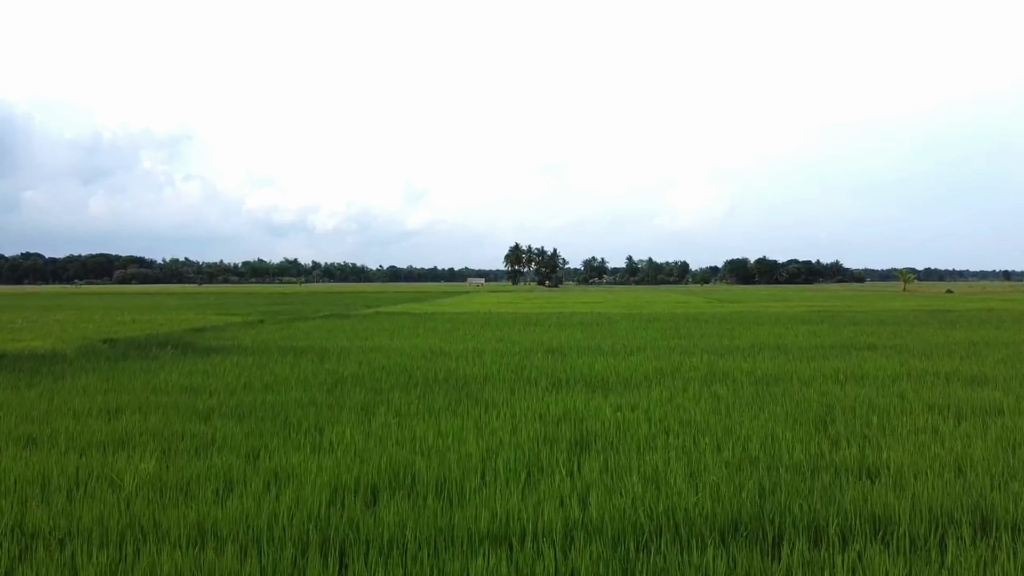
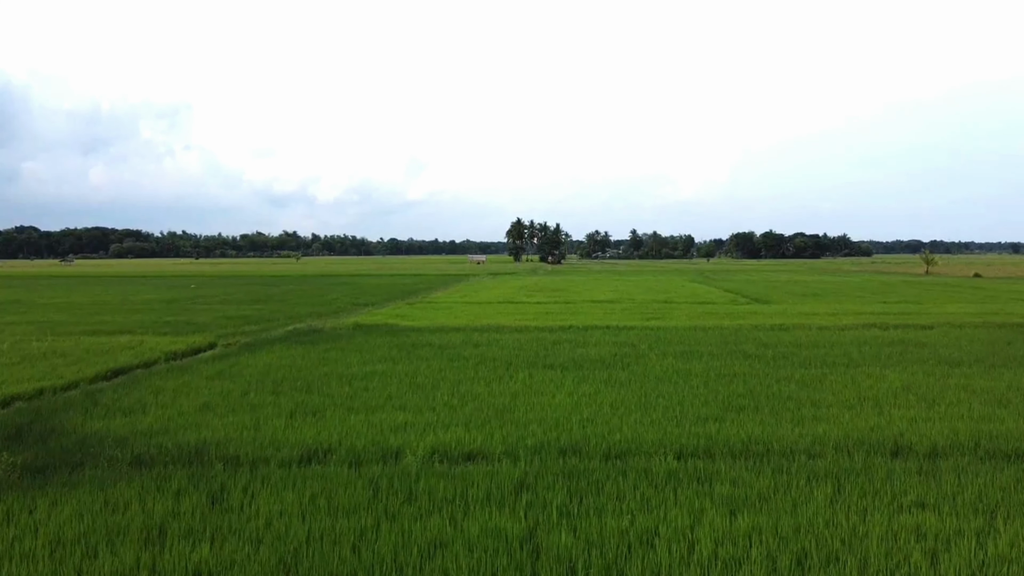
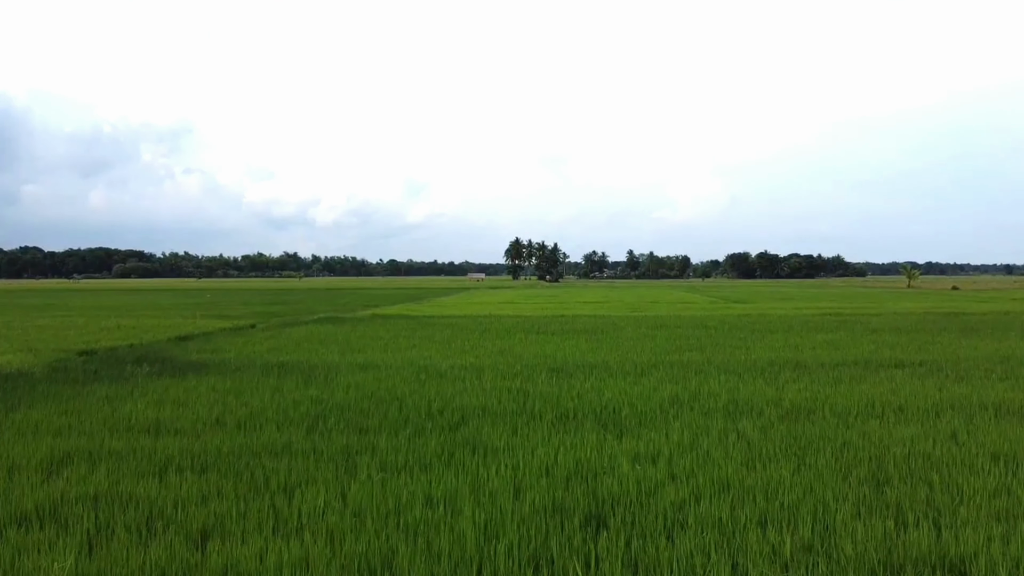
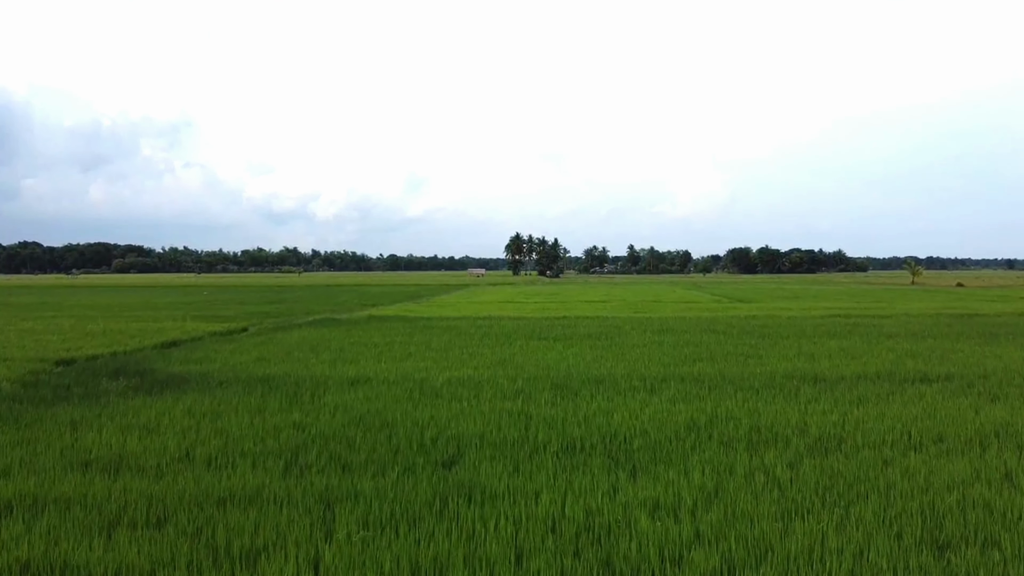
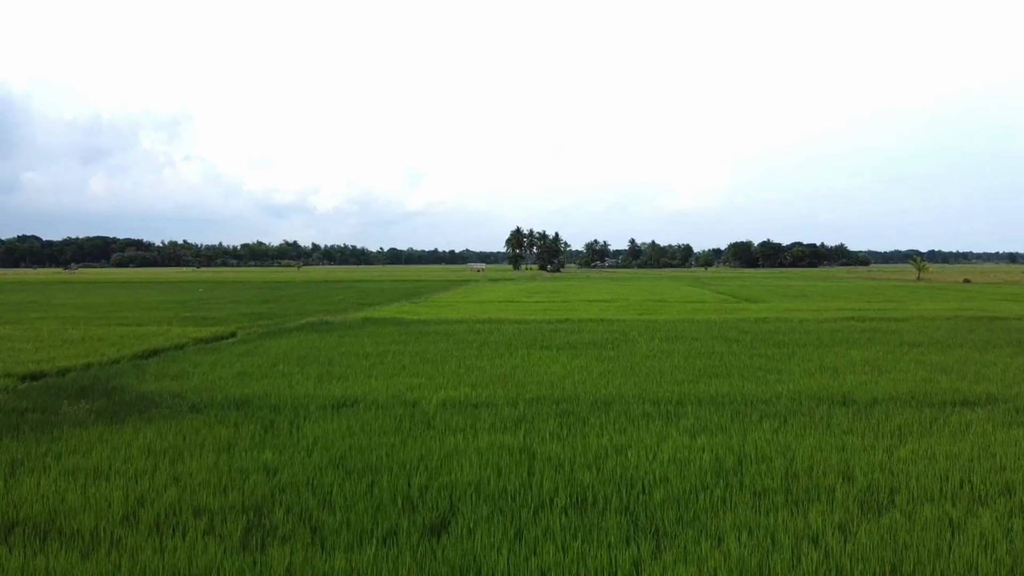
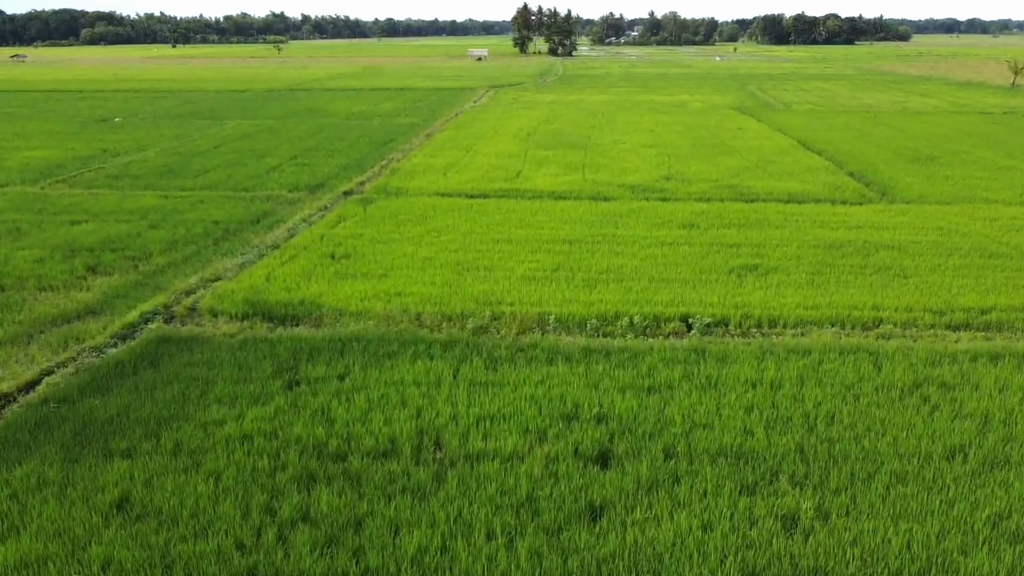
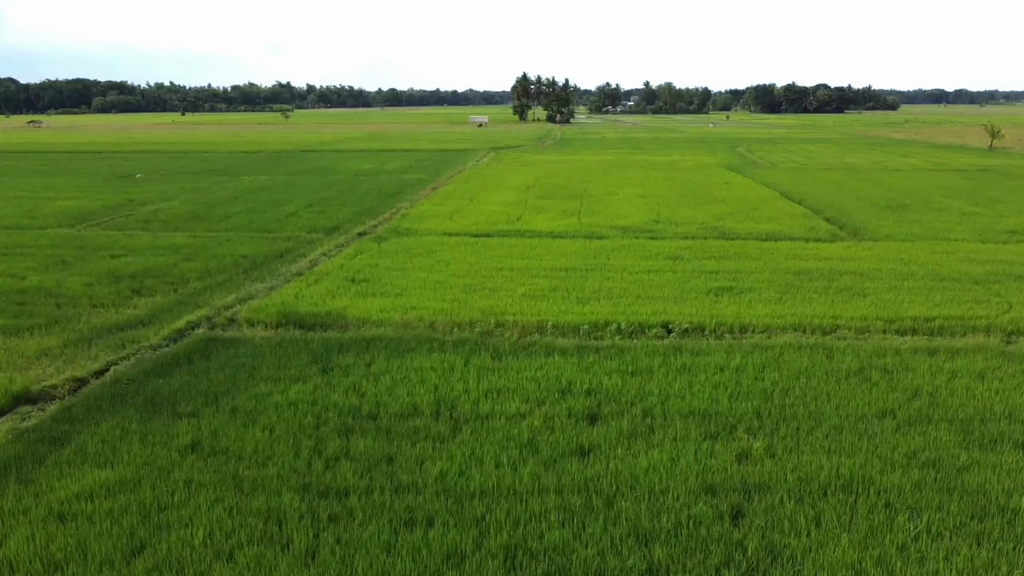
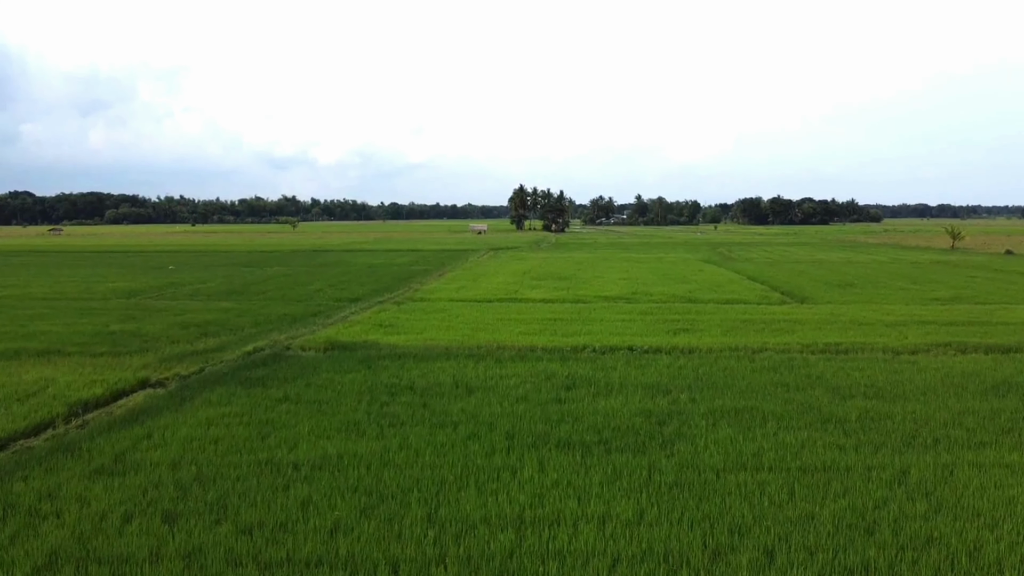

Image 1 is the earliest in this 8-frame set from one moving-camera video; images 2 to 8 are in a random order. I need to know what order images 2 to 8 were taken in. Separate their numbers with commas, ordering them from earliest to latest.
3, 4, 5, 2, 8, 7, 6
